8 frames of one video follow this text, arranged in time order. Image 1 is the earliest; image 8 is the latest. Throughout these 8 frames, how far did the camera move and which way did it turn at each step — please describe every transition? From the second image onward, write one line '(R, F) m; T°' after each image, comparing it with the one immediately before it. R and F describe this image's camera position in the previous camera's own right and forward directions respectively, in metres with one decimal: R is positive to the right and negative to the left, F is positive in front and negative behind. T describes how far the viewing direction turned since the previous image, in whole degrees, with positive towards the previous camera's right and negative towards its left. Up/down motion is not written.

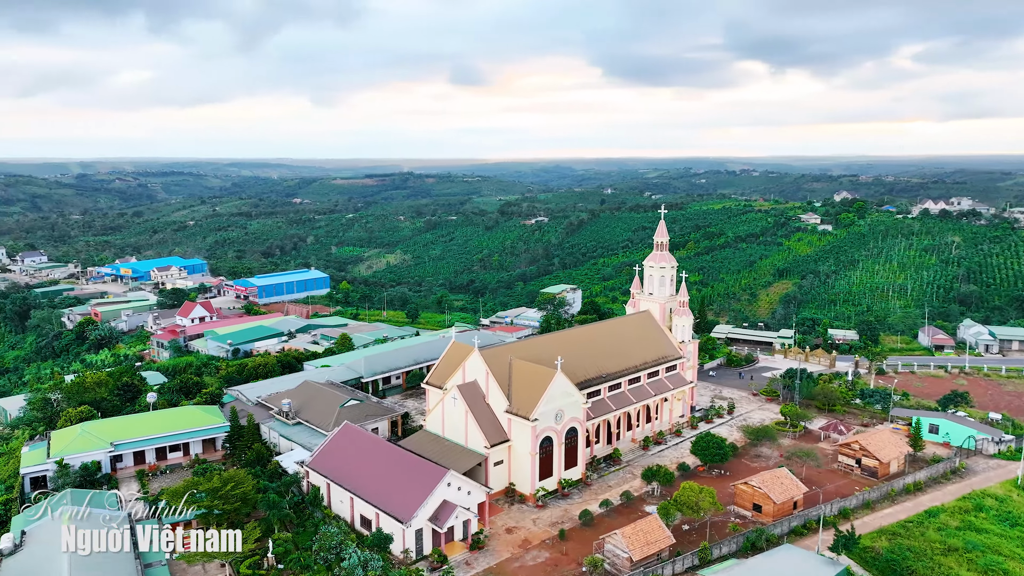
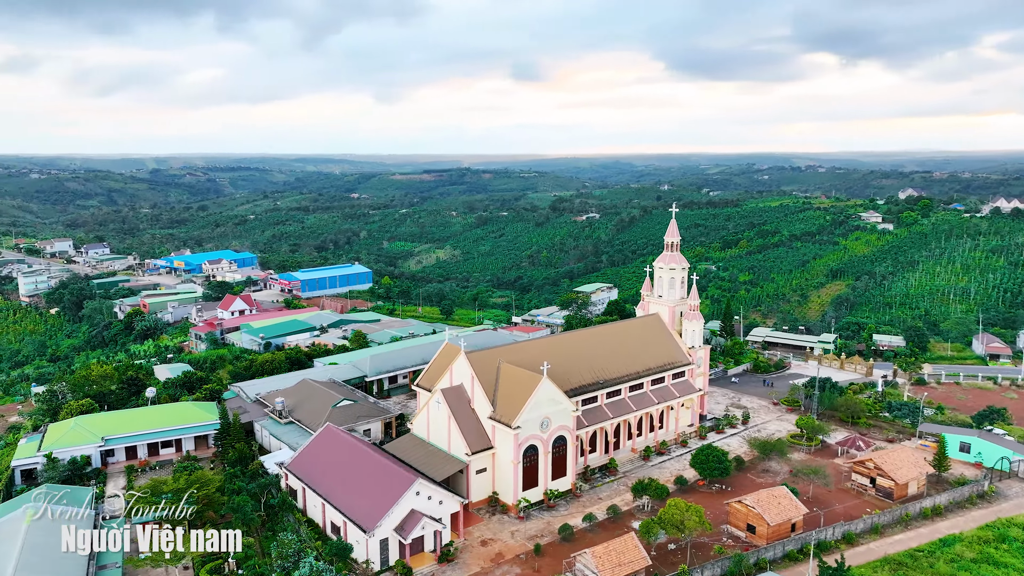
(+2.8, +1.3) m; -4°
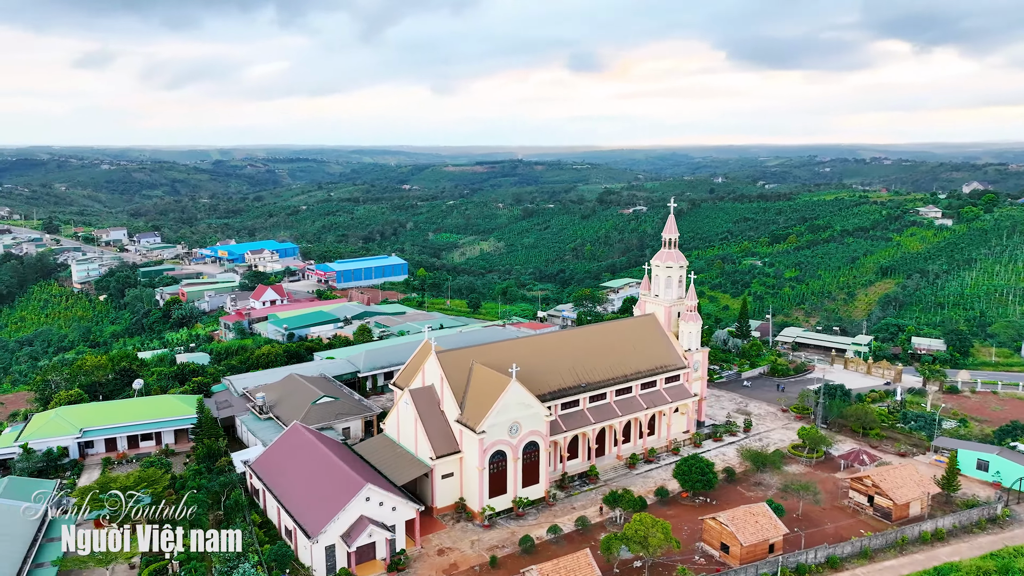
(+3.1, +1.3) m; -4°
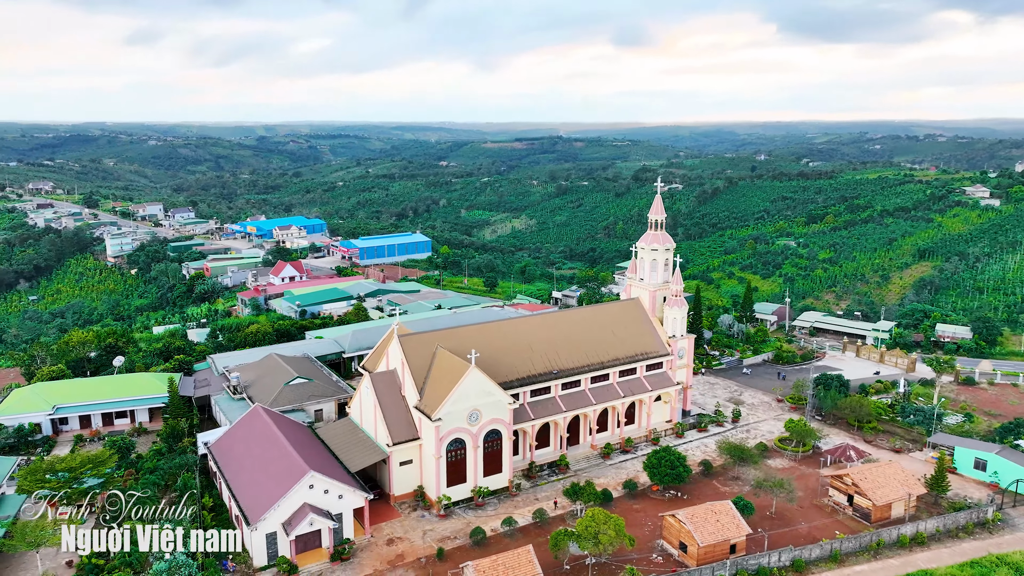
(+2.8, +1.1) m; -3°
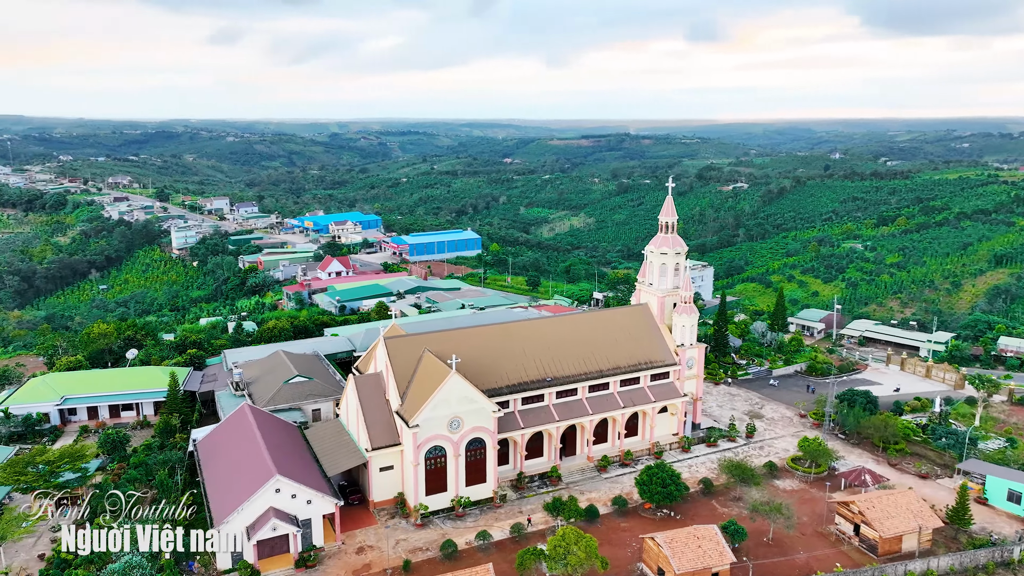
(+2.8, +1.1) m; -5°
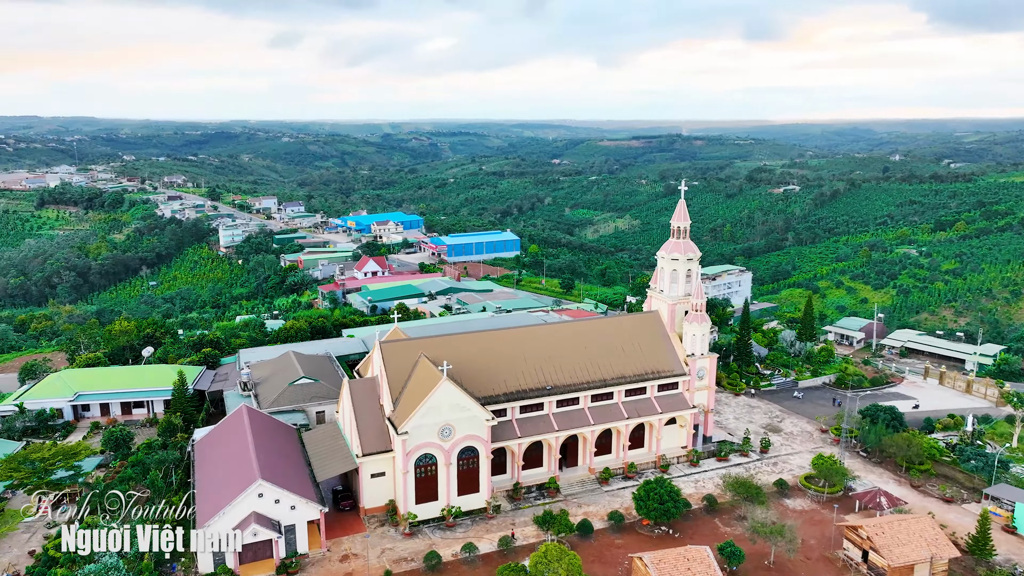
(+1.8, +0.7) m; -4°
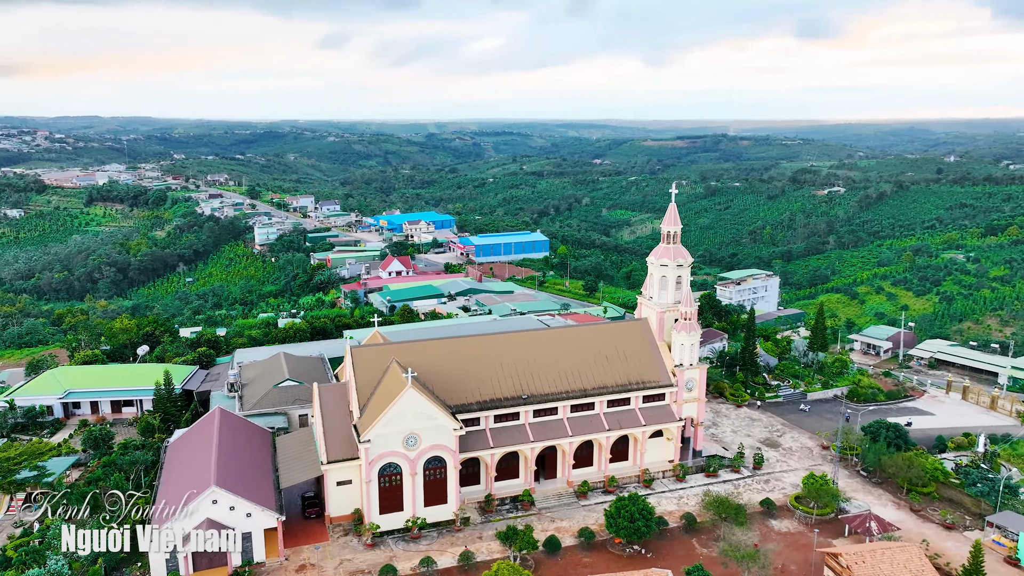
(+2.4, +0.9) m; -3°
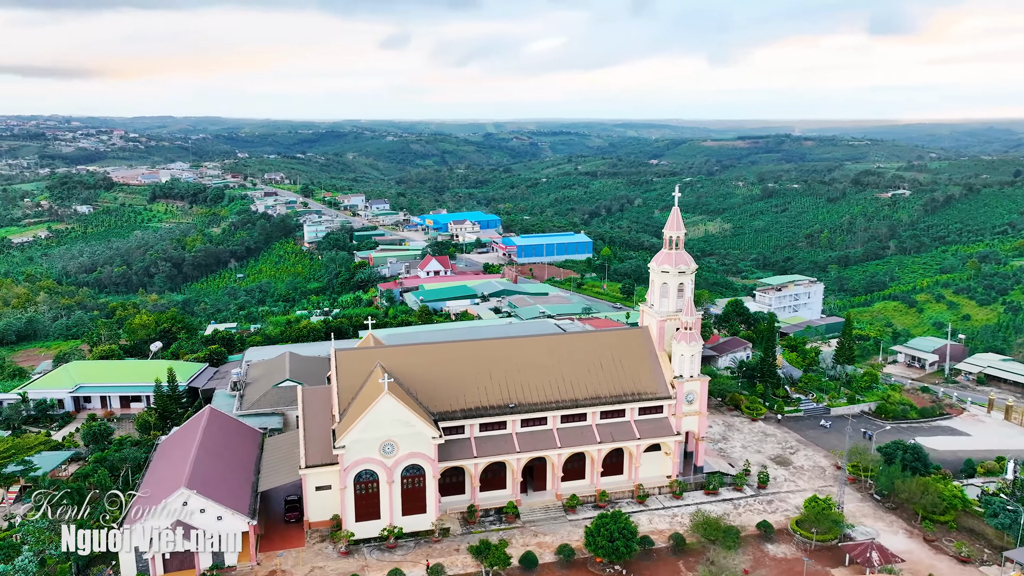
(+2.4, +0.9) m; -4°
